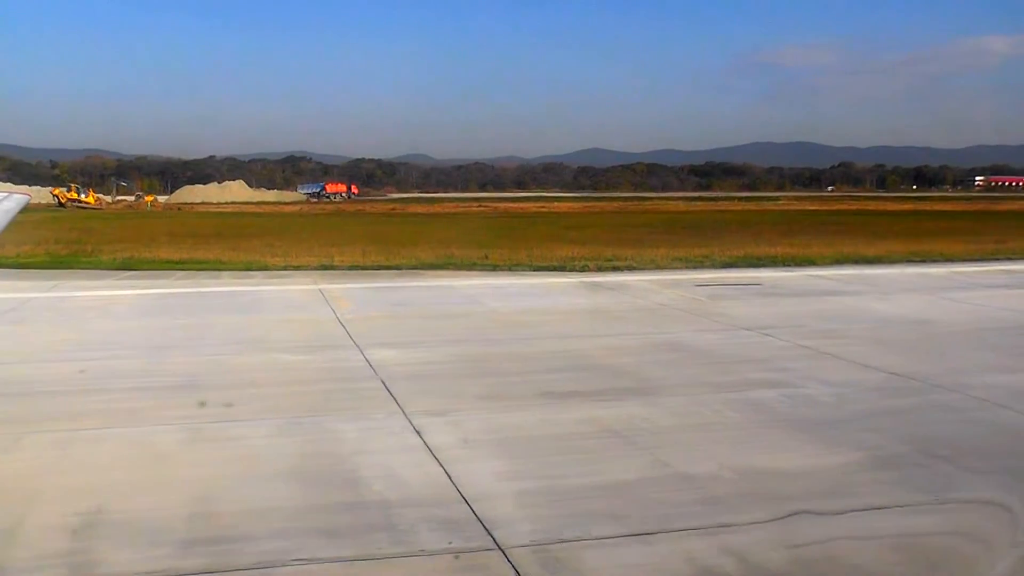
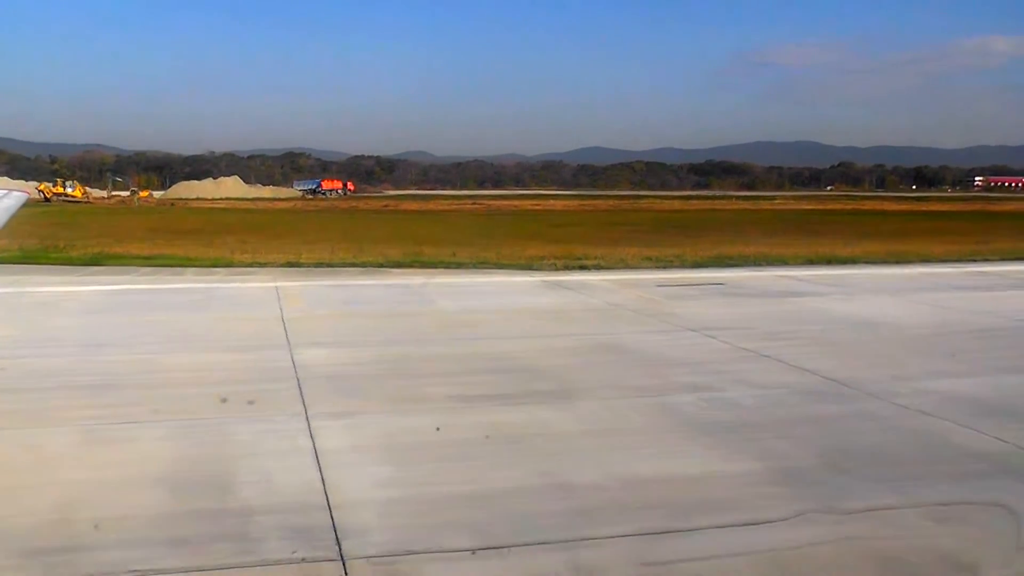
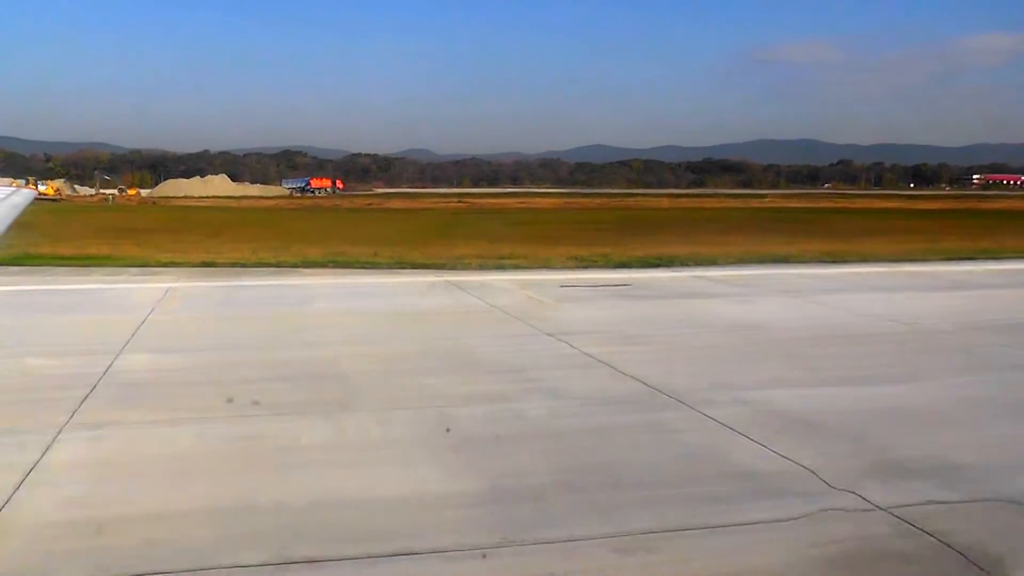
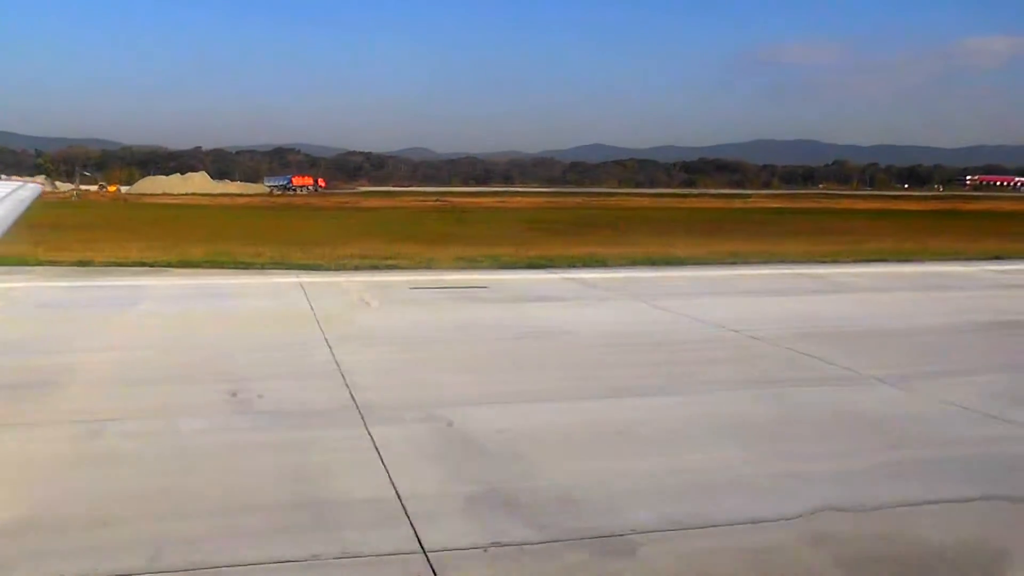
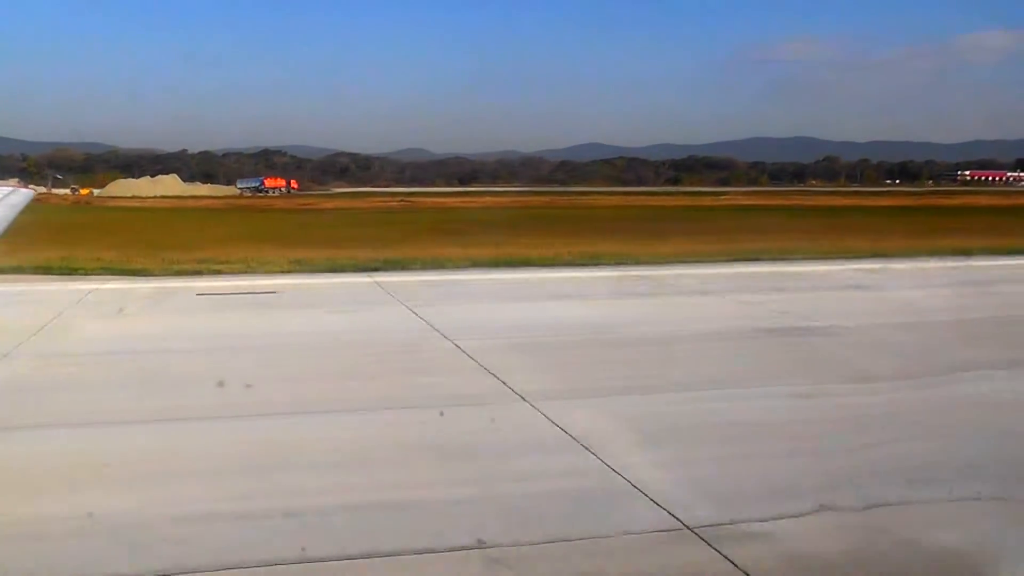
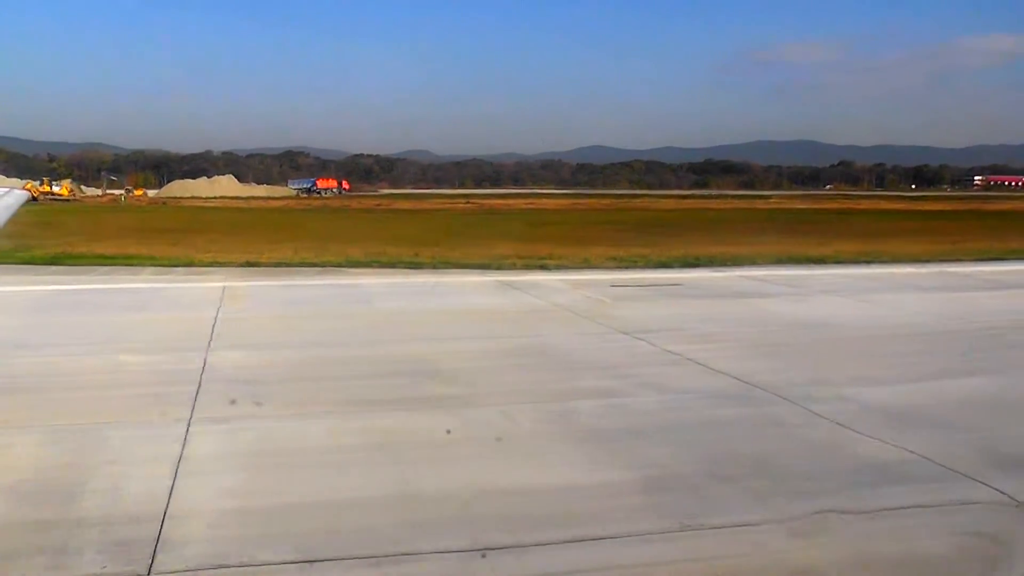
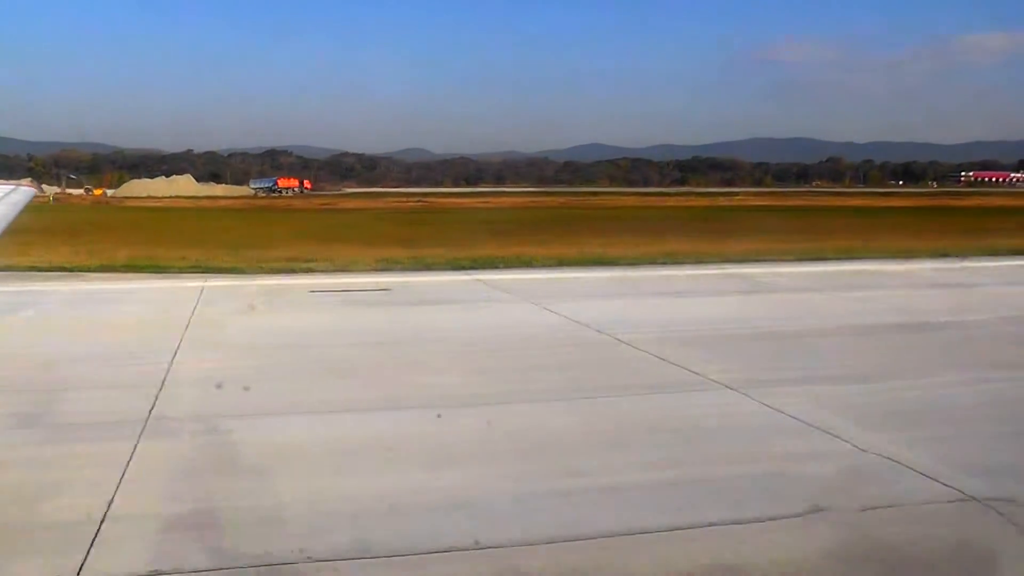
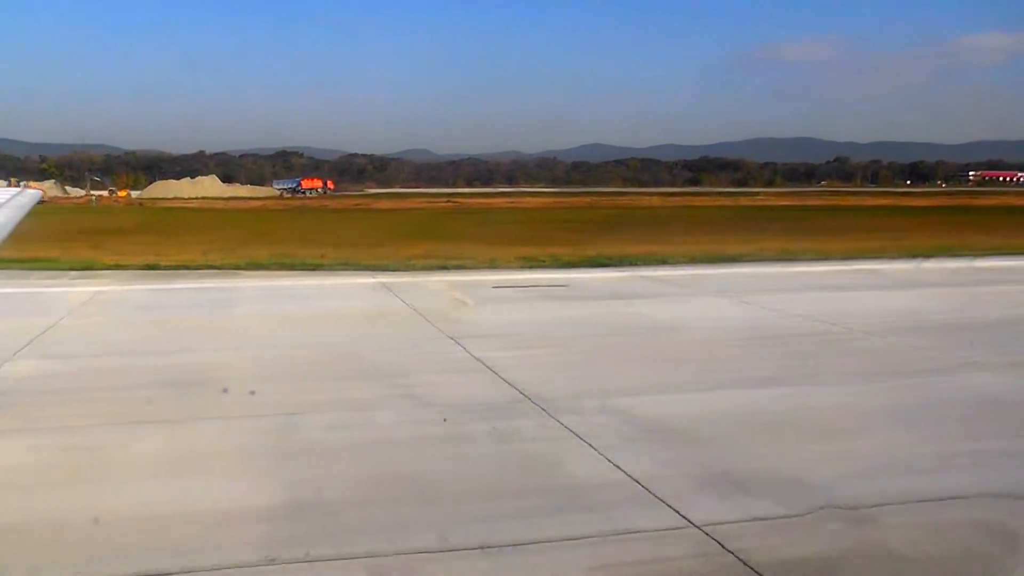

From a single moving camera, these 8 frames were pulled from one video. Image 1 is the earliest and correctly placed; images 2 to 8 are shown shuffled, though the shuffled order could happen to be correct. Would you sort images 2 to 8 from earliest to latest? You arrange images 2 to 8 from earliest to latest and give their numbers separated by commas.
2, 6, 3, 8, 4, 7, 5
